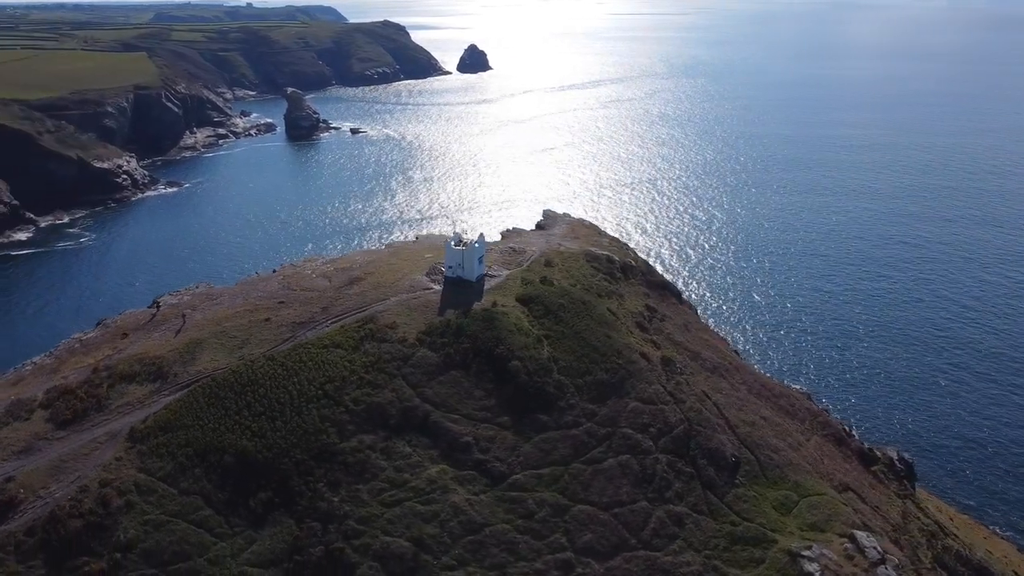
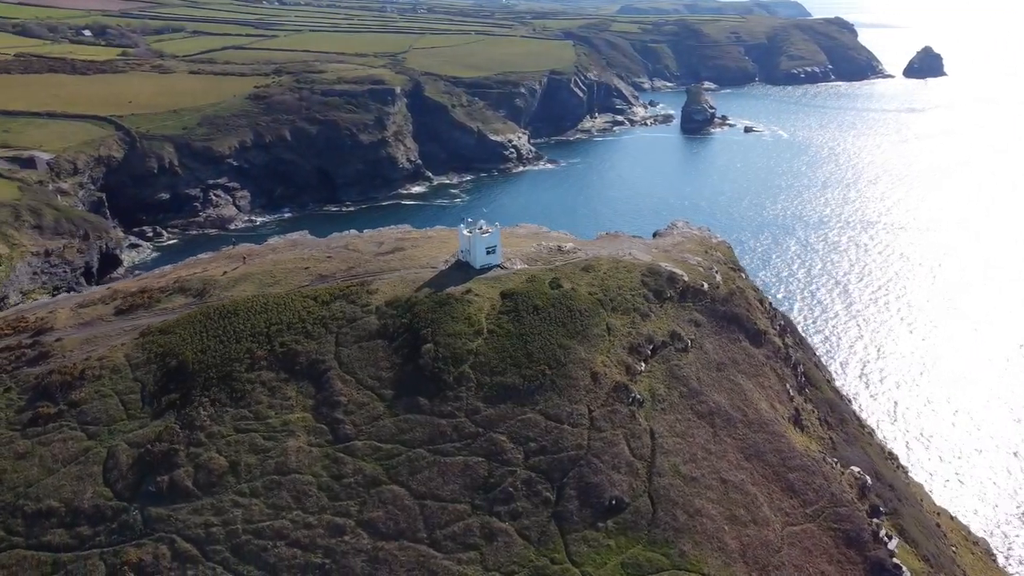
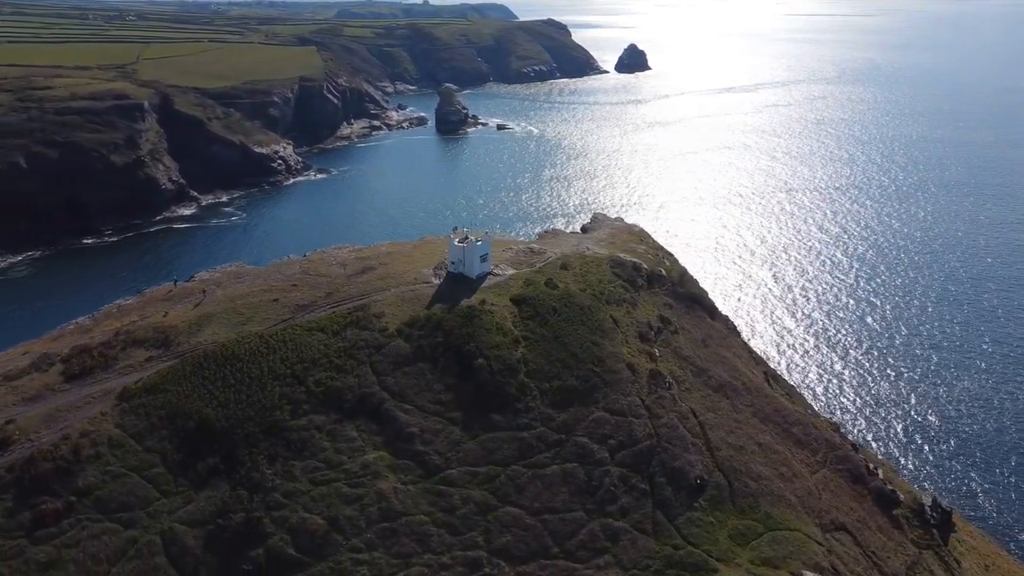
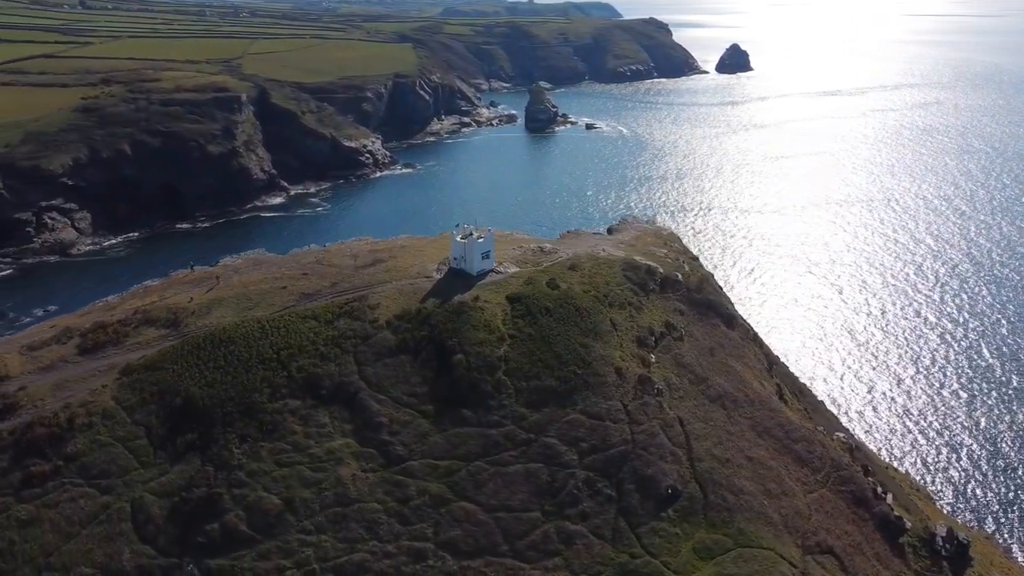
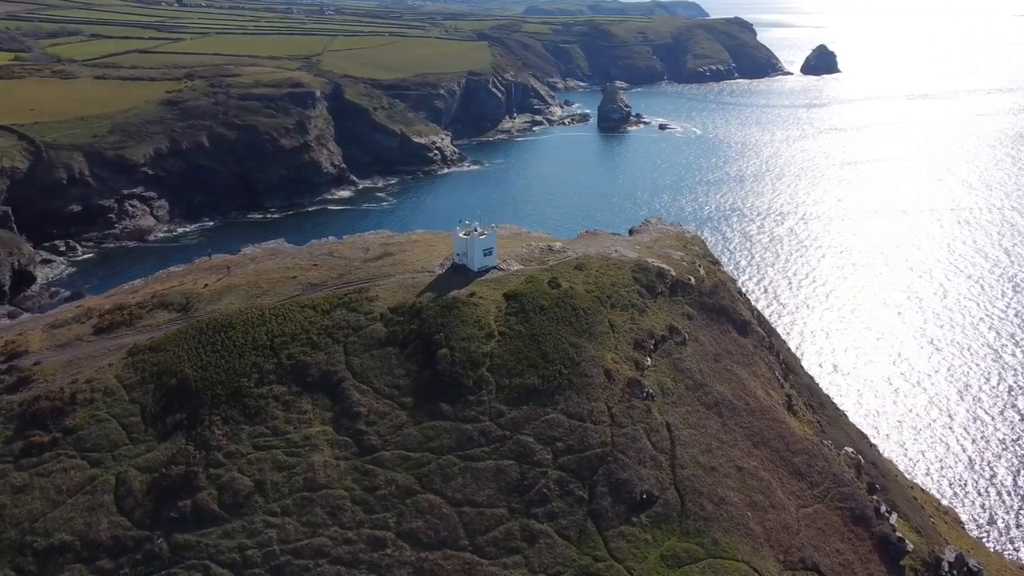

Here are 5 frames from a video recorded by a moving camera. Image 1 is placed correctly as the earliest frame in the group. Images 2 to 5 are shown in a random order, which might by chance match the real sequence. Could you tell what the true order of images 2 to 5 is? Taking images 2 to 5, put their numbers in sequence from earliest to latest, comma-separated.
3, 4, 5, 2
